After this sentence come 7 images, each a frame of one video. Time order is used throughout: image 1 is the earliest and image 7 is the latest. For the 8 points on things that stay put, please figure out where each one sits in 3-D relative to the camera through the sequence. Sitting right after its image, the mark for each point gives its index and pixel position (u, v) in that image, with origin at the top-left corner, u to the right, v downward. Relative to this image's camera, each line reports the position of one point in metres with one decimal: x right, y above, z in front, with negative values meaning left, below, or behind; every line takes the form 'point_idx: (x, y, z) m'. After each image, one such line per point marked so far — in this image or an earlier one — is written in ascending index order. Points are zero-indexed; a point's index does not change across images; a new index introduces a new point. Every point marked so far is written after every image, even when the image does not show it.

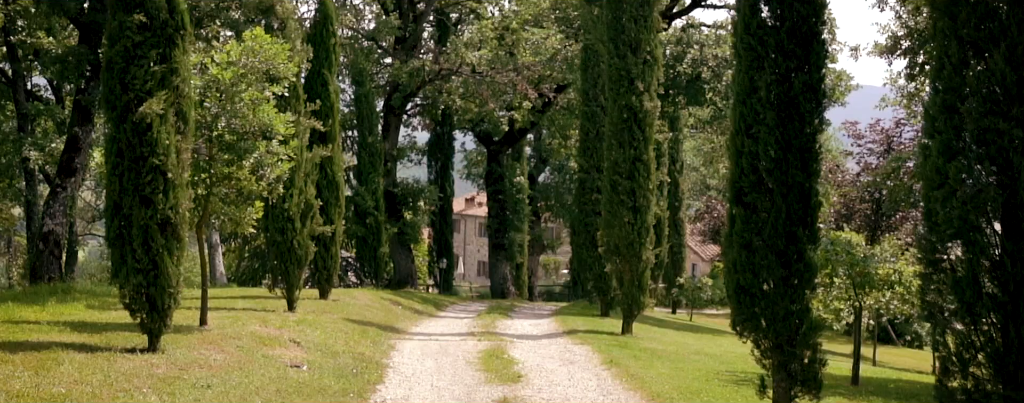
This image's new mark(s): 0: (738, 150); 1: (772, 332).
0: (+1.7, +0.4, +11.7) m
1: (+1.9, -1.0, +11.4) m
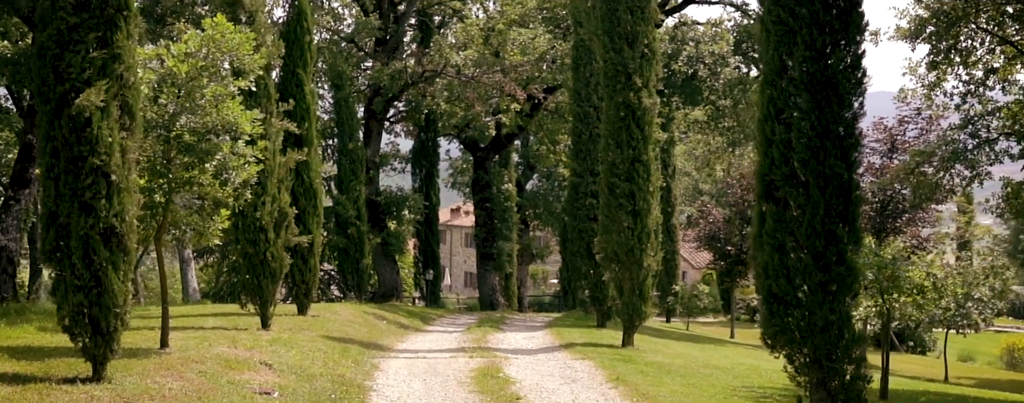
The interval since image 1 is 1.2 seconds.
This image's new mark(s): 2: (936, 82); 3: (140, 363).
0: (+1.7, +0.4, +10.2) m
1: (+1.9, -0.9, +9.9) m
2: (+4.9, +1.4, +17.9) m
3: (-2.8, -1.2, +11.9) m
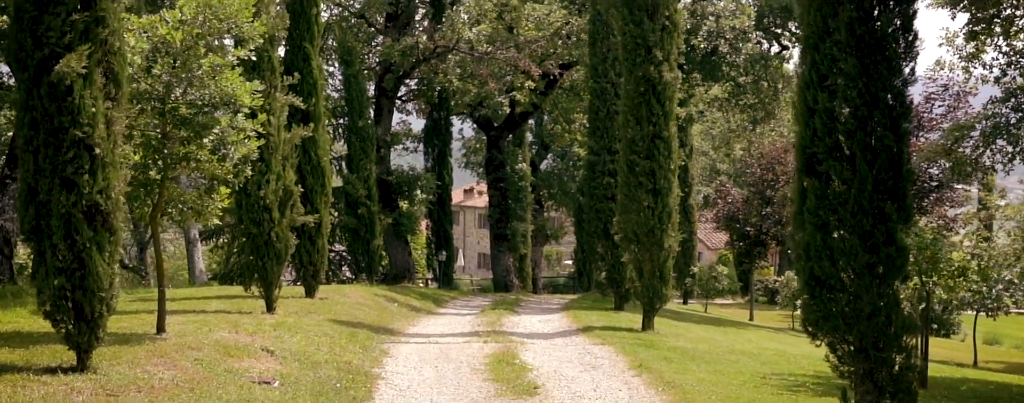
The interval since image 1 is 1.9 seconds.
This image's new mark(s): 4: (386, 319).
0: (+1.8, +0.6, +9.4) m
1: (+2.0, -0.8, +9.1) m
2: (+5.1, +1.6, +17.0) m
3: (-2.7, -1.1, +11.1) m
4: (-1.6, -1.5, +19.5) m
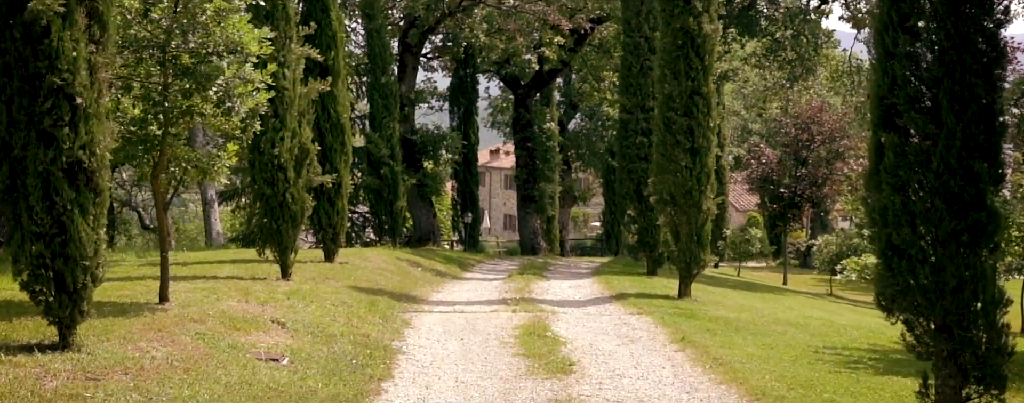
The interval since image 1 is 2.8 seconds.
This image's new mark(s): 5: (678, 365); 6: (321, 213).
0: (+2.0, +0.8, +8.3) m
1: (+2.2, -0.6, +8.0) m
2: (+5.4, +2.0, +15.8) m
3: (-2.5, -0.8, +10.1) m
4: (-1.2, -1.0, +18.4) m
5: (+1.2, -1.2, +11.4) m
6: (-2.5, -0.1, +20.0) m
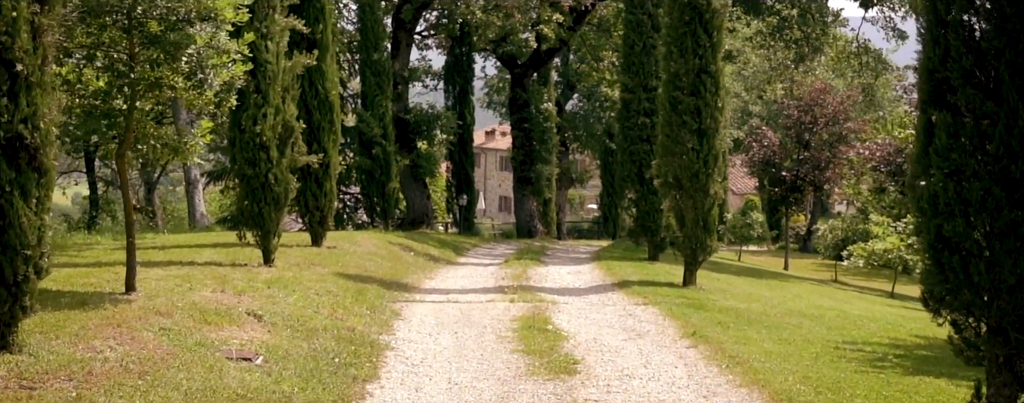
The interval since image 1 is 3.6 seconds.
0: (+2.0, +0.9, +7.3) m
1: (+2.2, -0.5, +7.0) m
2: (+5.4, +2.2, +14.8) m
3: (-2.5, -0.7, +9.1) m
4: (-1.3, -0.8, +17.4) m
5: (+1.2, -1.1, +10.4) m
6: (-2.5, +0.1, +19.0) m
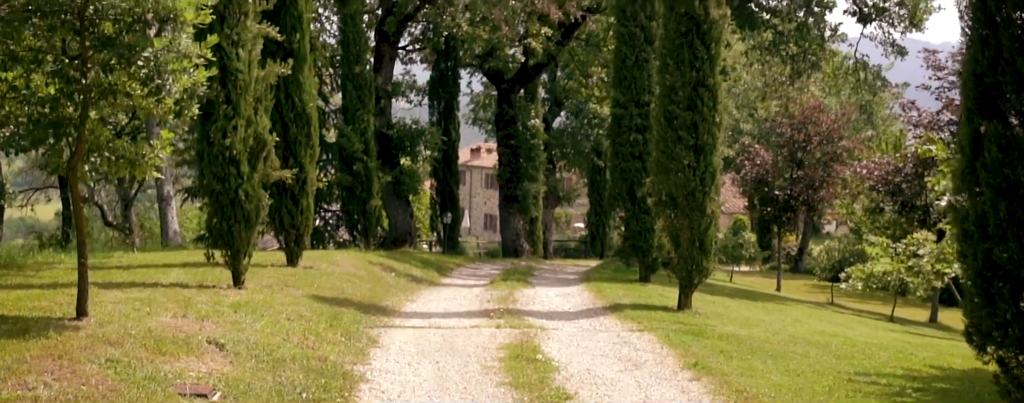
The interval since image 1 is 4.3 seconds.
0: (+1.9, +0.8, +6.4) m
1: (+2.1, -0.6, +6.1) m
2: (+5.3, +2.0, +14.0) m
3: (-2.6, -0.8, +8.2) m
4: (-1.4, -1.0, +16.5) m
5: (+1.1, -1.2, +9.5) m
6: (-2.6, -0.1, +18.0) m
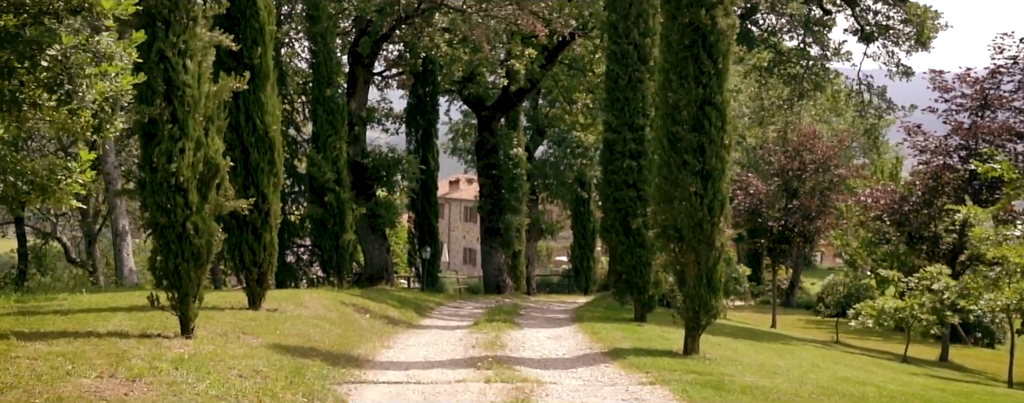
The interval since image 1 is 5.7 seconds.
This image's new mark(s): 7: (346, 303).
0: (+2.0, +0.7, +4.6) m
1: (+2.2, -0.7, +4.3) m
2: (+5.2, +1.7, +12.3) m
3: (-2.6, -0.9, +6.3) m
4: (-1.5, -1.3, +14.6) m
5: (+1.1, -1.4, +7.7) m
6: (-2.8, -0.5, +16.2) m
7: (-2.1, -1.3, +19.3) m
